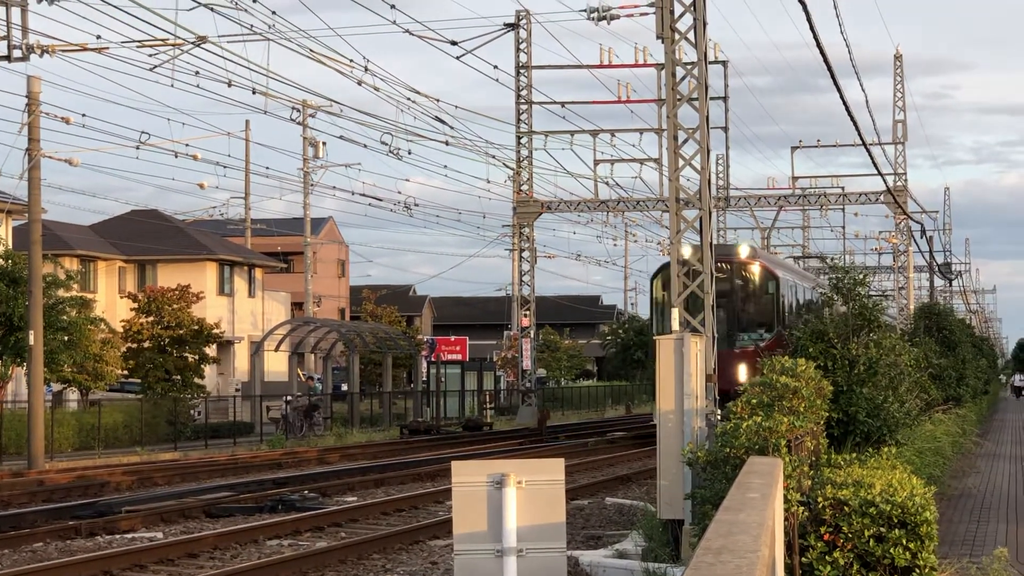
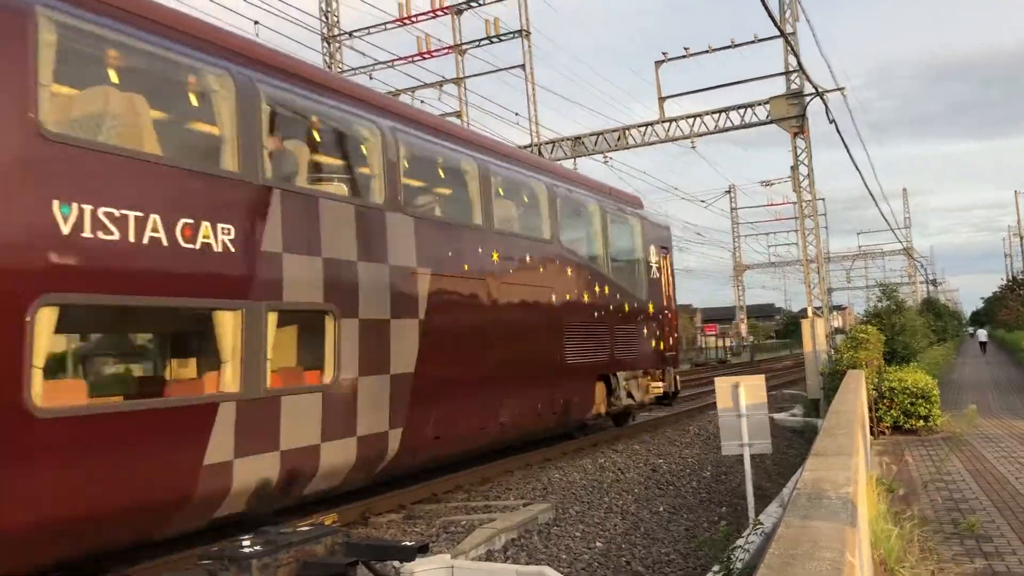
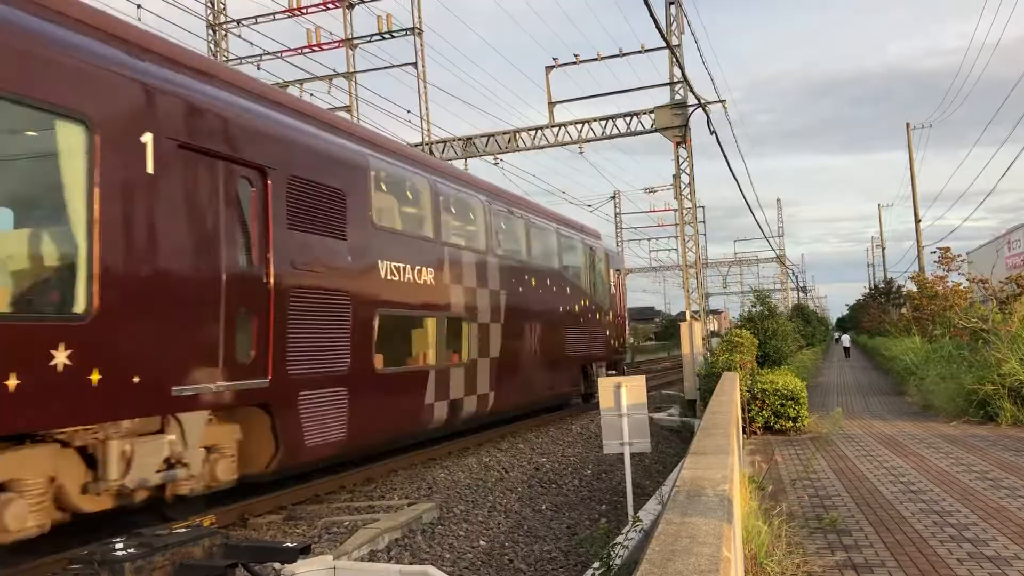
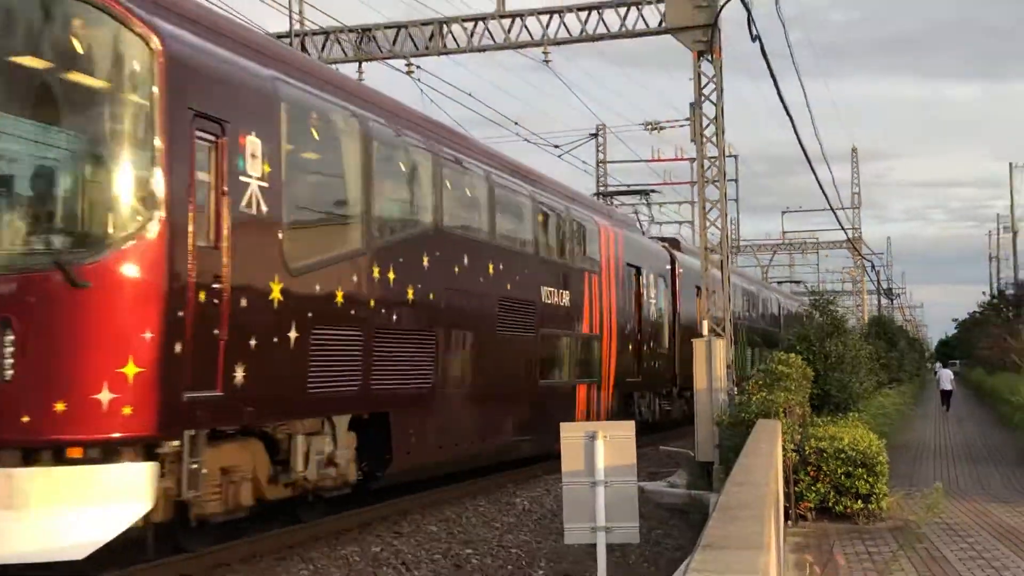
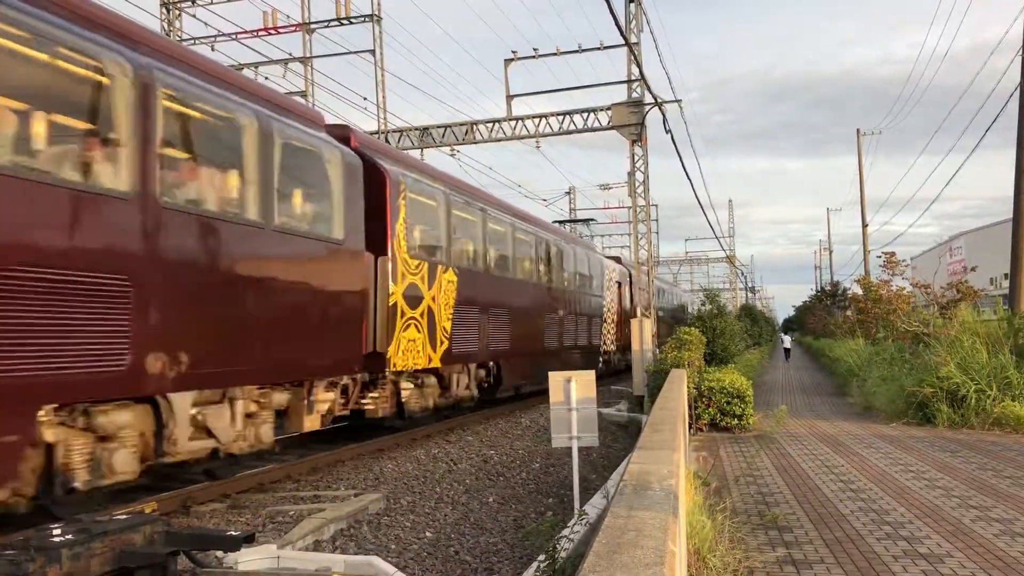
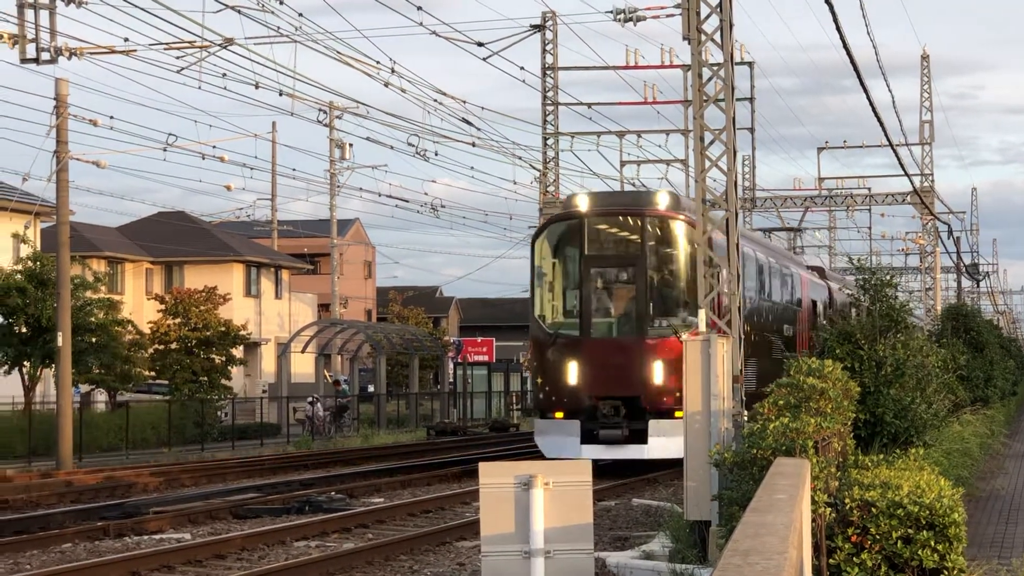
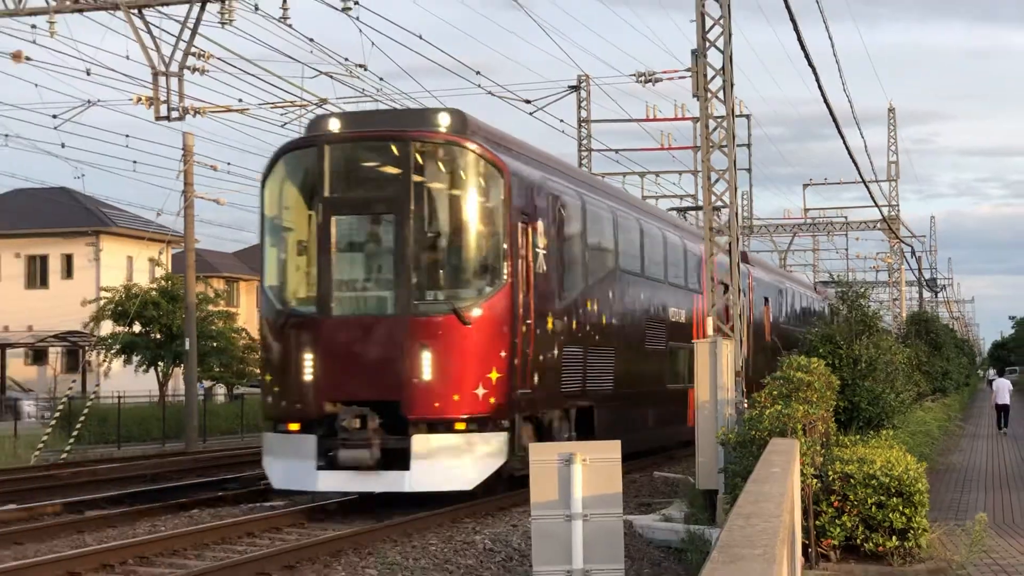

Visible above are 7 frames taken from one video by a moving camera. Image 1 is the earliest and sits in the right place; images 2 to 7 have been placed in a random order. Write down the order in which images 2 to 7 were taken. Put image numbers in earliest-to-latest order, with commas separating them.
6, 7, 4, 5, 3, 2
